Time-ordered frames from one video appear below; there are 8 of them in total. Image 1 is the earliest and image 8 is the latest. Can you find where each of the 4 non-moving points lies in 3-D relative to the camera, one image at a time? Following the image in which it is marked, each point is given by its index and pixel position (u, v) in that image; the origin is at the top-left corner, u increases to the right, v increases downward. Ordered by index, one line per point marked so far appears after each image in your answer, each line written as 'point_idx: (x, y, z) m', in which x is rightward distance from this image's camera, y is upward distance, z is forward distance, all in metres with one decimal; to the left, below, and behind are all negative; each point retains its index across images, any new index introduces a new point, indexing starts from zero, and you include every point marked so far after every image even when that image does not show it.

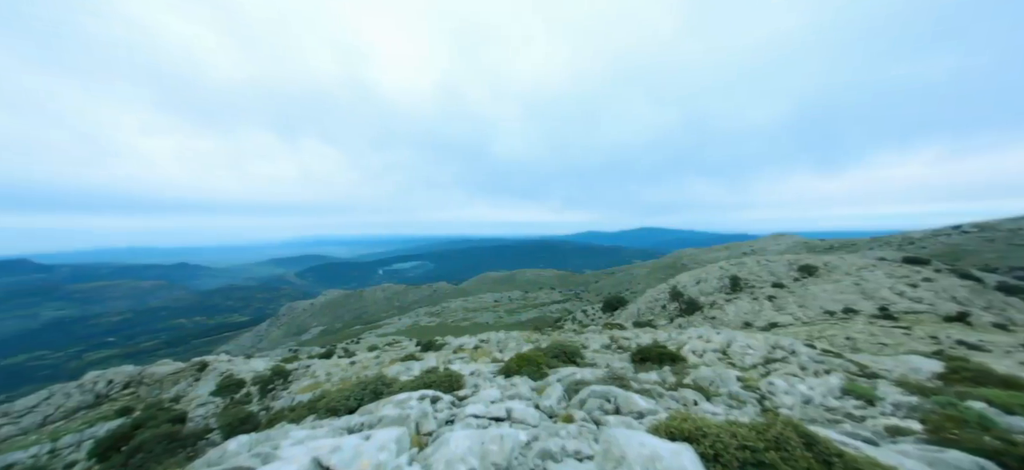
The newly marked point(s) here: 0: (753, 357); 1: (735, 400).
0: (+11.0, -5.6, +15.5) m
1: (+8.0, -5.9, +12.2) m
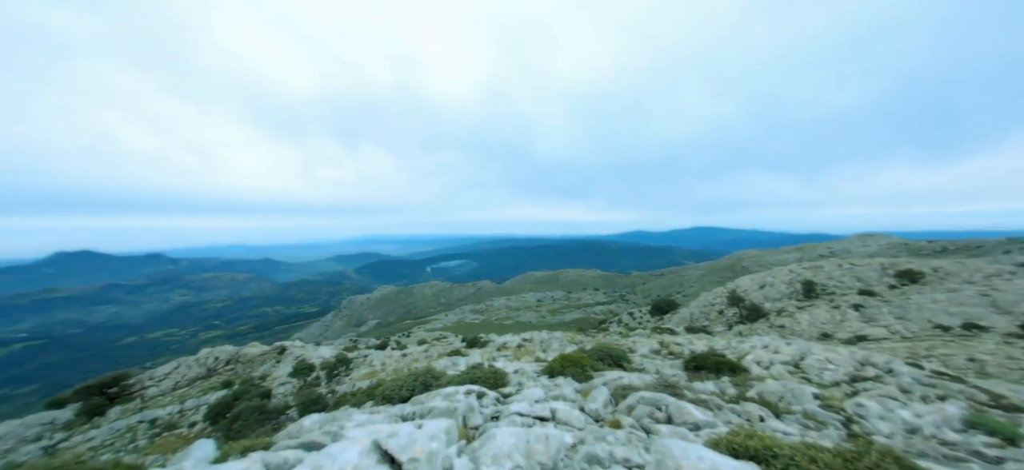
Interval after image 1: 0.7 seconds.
0: (+13.1, -5.6, +13.8) m
1: (+9.6, -5.9, +10.9) m
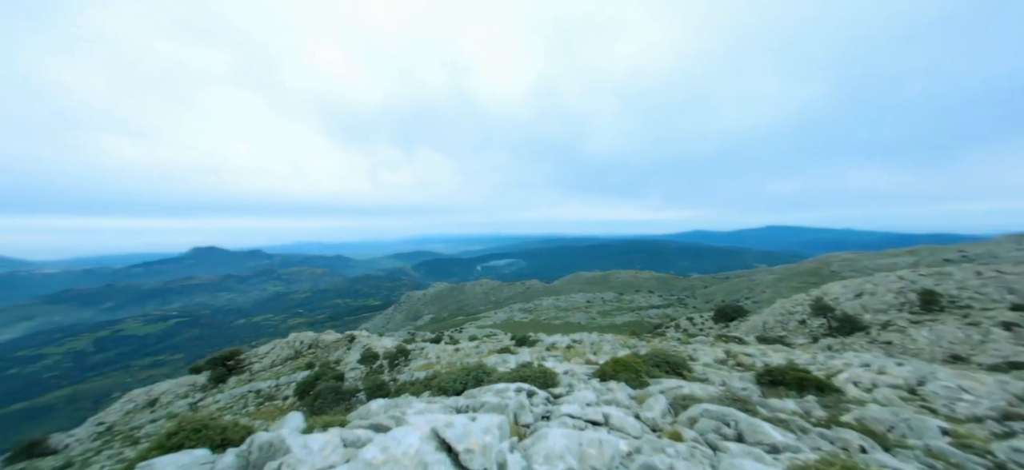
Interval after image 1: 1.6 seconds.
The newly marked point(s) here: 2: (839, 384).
0: (+15.1, -5.6, +11.3) m
1: (+11.3, -6.0, +9.0) m
2: (+15.9, -7.2, +16.5) m
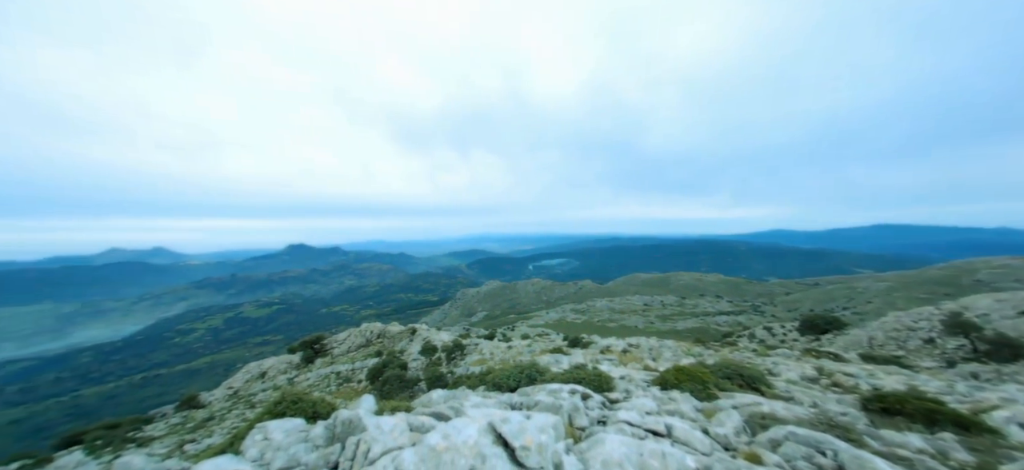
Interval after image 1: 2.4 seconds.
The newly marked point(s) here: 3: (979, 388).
0: (+17.2, -5.7, +7.9) m
1: (+13.0, -6.0, +6.2) m
2: (+18.7, -7.3, +13.0) m
3: (+25.3, -8.1, +18.5) m
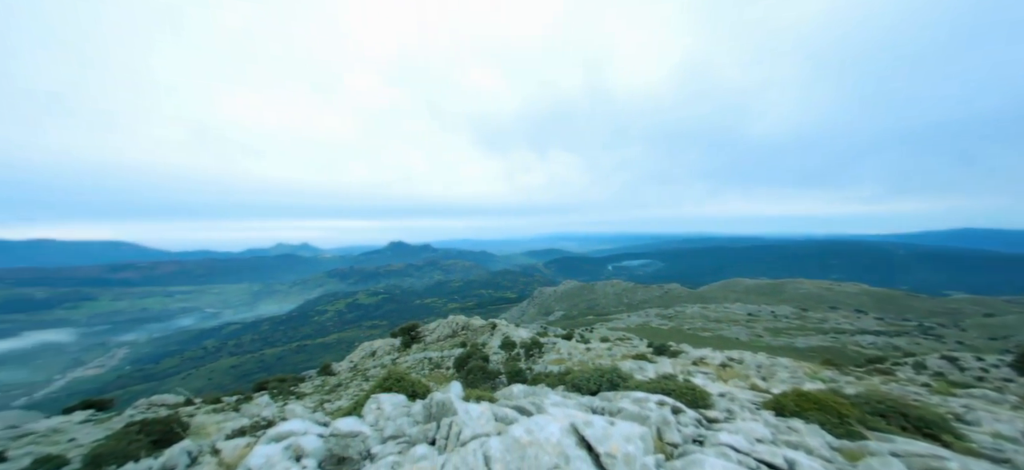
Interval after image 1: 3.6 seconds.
0: (+19.1, -5.6, +0.4) m
1: (+14.7, -5.9, -0.2) m
2: (+21.9, -7.2, +4.9) m
3: (+29.6, -8.1, +8.6) m
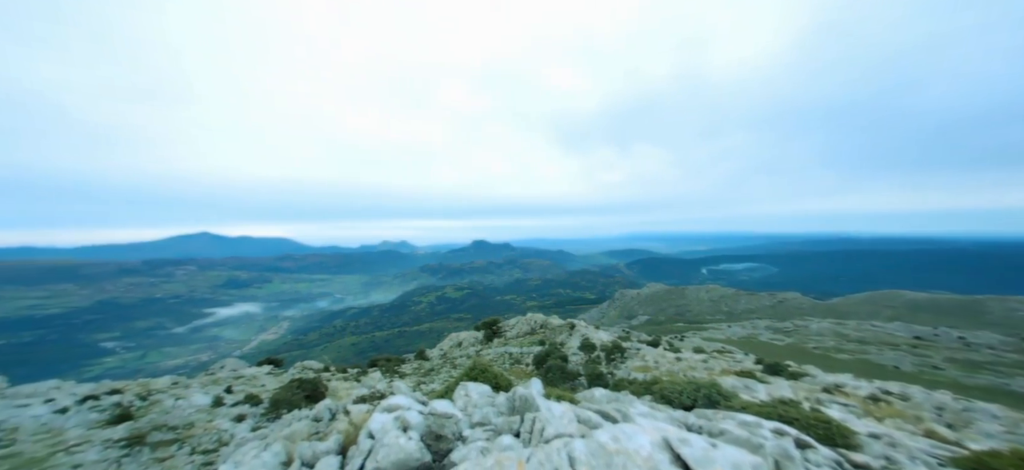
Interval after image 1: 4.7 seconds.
0: (+21.3, -5.5, -2.9) m
1: (+16.8, -5.8, -2.3) m
2: (+25.1, -7.2, +0.7) m
3: (+33.6, -8.1, +2.3) m
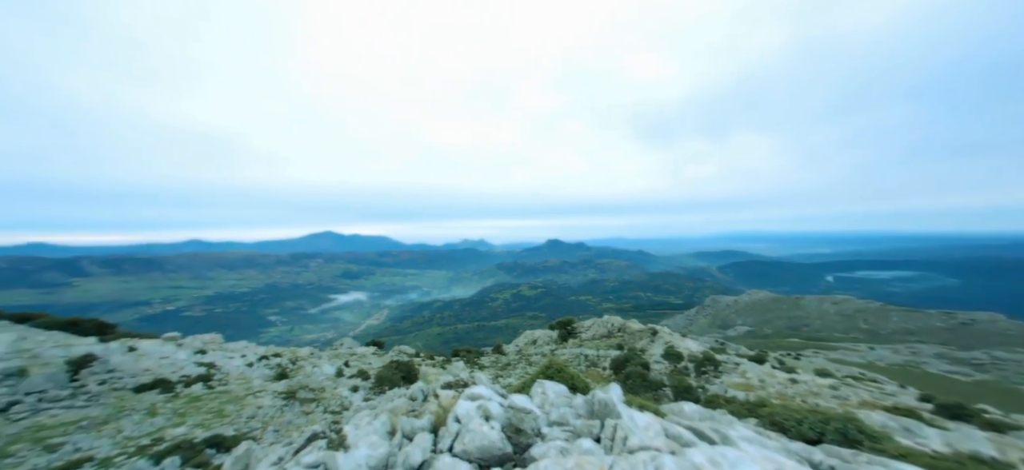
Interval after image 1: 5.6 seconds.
0: (+21.2, -5.6, -7.3) m
1: (+17.0, -5.9, -5.7) m
2: (+25.7, -7.3, -4.6) m
3: (+34.3, -8.3, -5.1) m
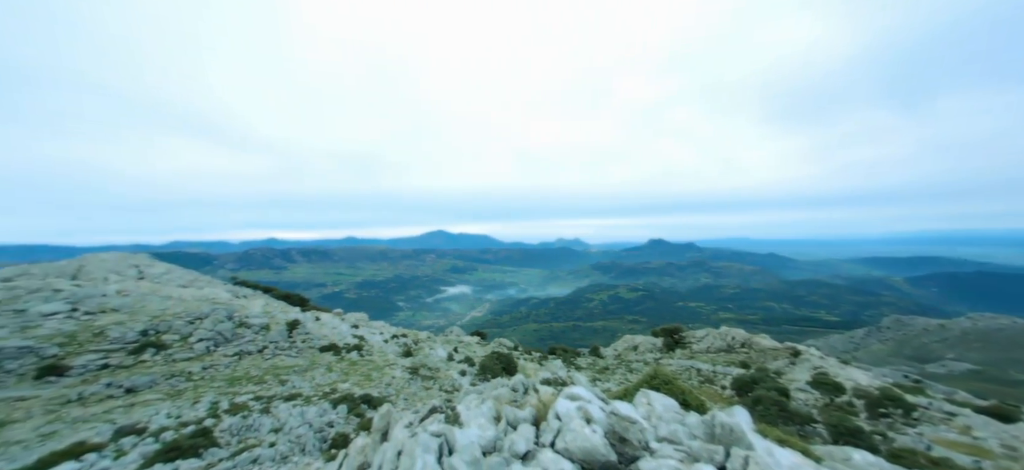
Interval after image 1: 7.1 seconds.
0: (+19.4, -5.0, -22.5) m
1: (+15.9, -5.2, -19.7) m
2: (+24.5, -6.6, -21.3) m
3: (+32.6, -7.7, -24.3) m
